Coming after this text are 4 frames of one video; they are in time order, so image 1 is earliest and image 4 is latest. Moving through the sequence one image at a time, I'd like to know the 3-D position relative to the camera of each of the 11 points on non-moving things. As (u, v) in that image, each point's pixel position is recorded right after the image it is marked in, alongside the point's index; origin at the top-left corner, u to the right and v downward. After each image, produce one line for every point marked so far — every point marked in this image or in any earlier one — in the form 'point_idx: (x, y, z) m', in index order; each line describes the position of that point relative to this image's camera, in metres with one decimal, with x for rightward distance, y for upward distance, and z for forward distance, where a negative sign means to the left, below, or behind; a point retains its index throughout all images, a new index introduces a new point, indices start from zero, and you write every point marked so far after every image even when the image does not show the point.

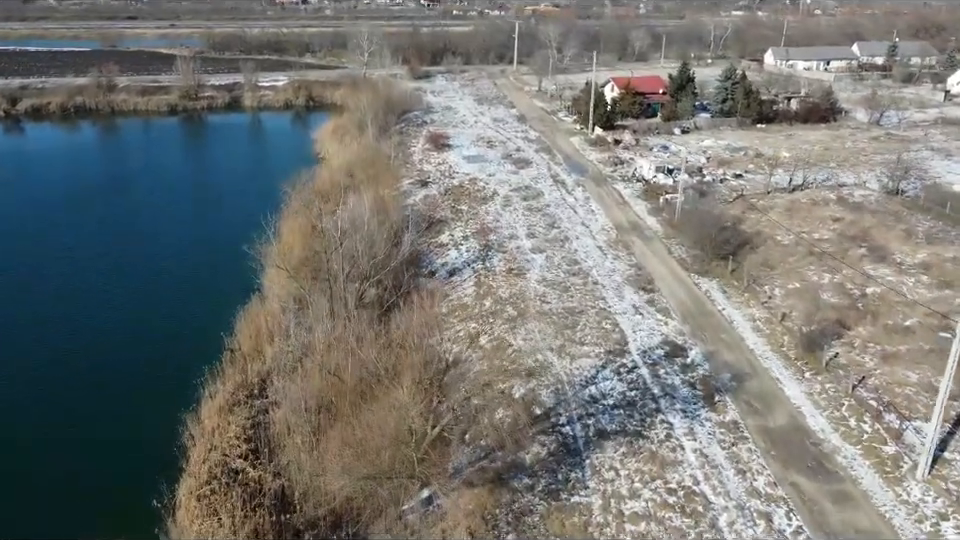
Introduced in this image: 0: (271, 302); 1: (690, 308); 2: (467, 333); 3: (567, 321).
0: (-4.9, -0.8, +17.2) m
1: (+4.9, -0.9, +17.1) m
2: (-0.3, -1.4, +16.4) m
3: (+1.9, -1.1, +16.4) m
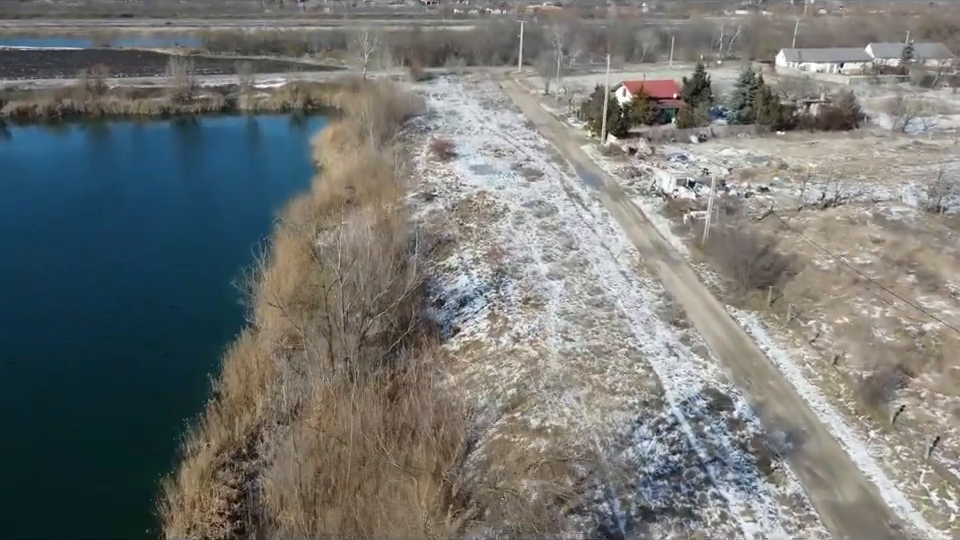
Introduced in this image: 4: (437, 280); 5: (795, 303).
0: (-4.6, -1.5, +15.5) m
1: (+5.2, -1.6, +15.4) m
2: (0.0, -2.1, +14.7) m
3: (+2.3, -1.9, +14.7) m
4: (-1.1, -0.3, +19.4) m
5: (+7.4, -0.8, +17.2) m
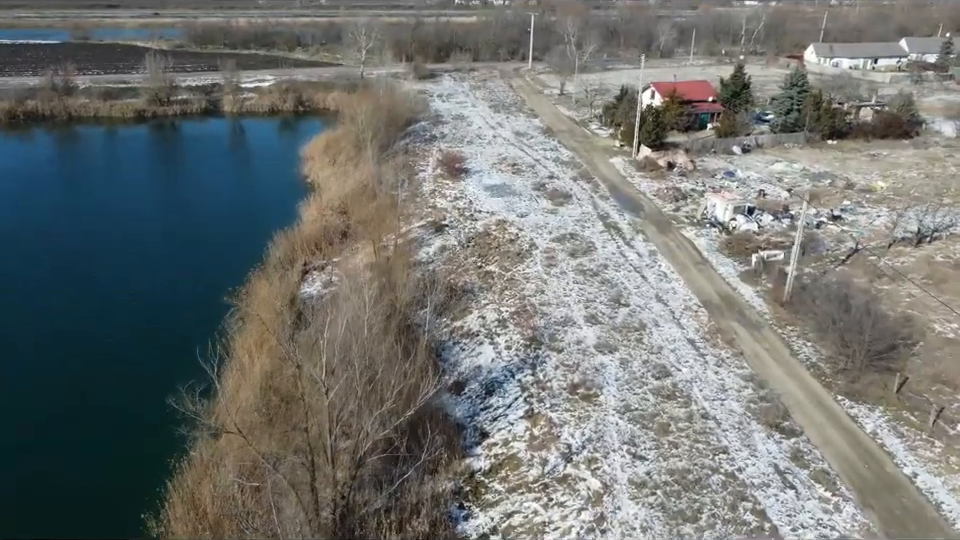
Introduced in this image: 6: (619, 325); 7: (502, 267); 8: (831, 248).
0: (-4.0, -2.9, +11.2) m
1: (+5.8, -3.1, +11.2) m
2: (+0.6, -3.6, +10.5) m
3: (+2.9, -3.3, +10.5) m
4: (-0.5, -1.7, +15.2) m
5: (+8.0, -2.2, +13.0) m
6: (+2.9, -1.1, +15.8) m
7: (+0.6, +0.1, +18.7) m
8: (+9.4, +0.6, +19.8) m
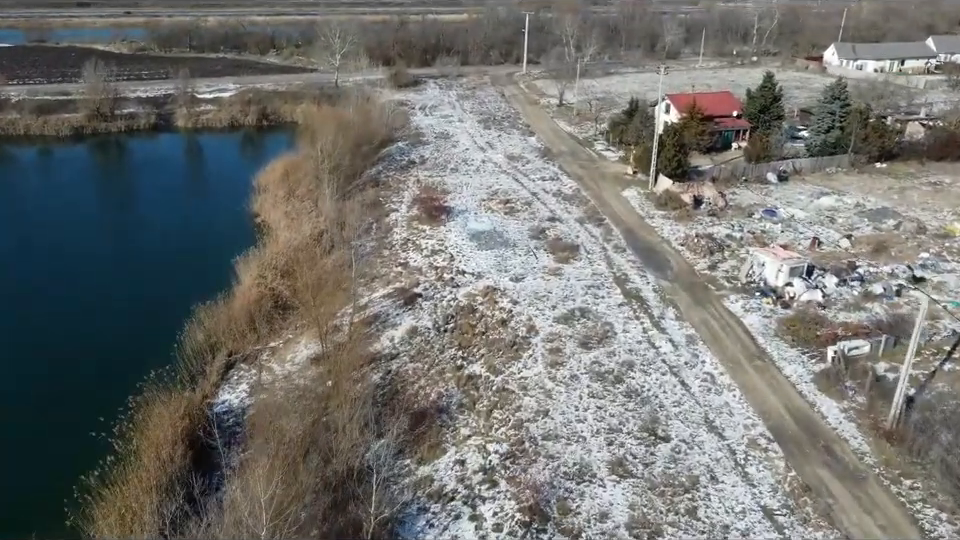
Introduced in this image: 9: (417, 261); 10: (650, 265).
0: (-4.3, -4.9, +6.3) m
1: (+5.5, -5.0, +6.3) m
2: (+0.3, -5.5, +5.6) m
3: (+2.6, -5.2, +5.6) m
4: (-0.9, -3.6, +10.3) m
5: (+7.6, -4.1, +8.2) m
6: (+2.6, -3.0, +10.8) m
7: (+0.2, -1.8, +13.8) m
8: (+9.0, -1.2, +14.9) m
9: (-1.6, +0.2, +18.6) m
10: (+4.2, +0.1, +18.3) m
